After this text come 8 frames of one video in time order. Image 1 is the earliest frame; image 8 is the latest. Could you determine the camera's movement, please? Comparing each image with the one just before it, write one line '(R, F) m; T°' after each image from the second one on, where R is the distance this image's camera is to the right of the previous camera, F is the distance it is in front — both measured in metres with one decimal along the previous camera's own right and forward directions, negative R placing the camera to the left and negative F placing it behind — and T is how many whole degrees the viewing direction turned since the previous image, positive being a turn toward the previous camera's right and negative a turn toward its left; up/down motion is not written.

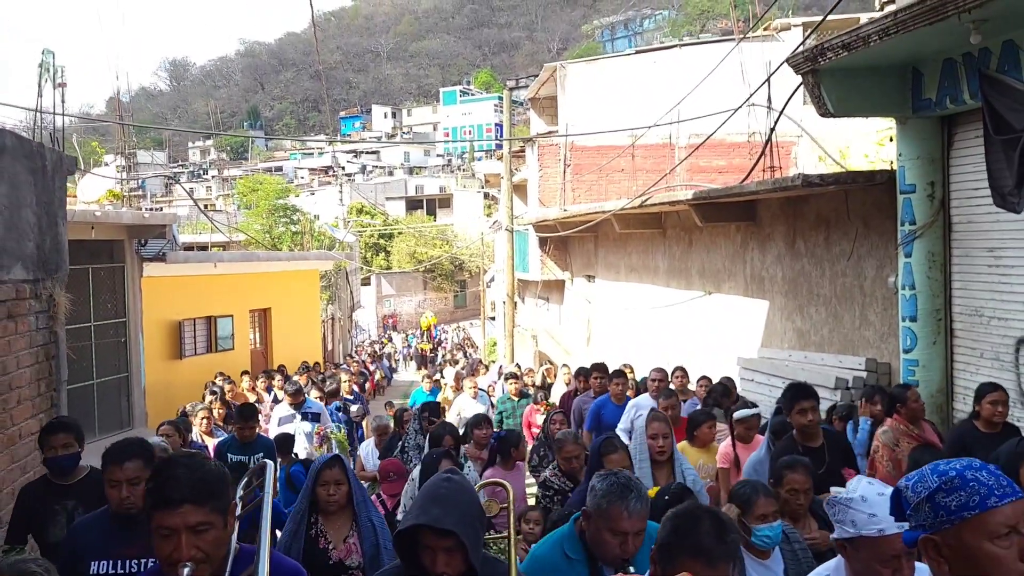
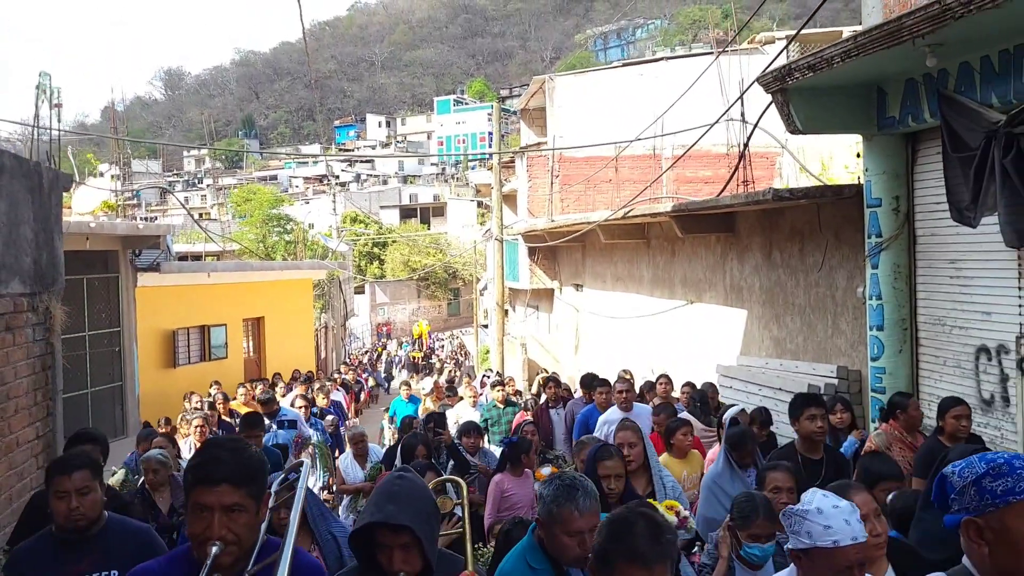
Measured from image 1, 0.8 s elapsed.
(+0.1, -0.3) m; 0°
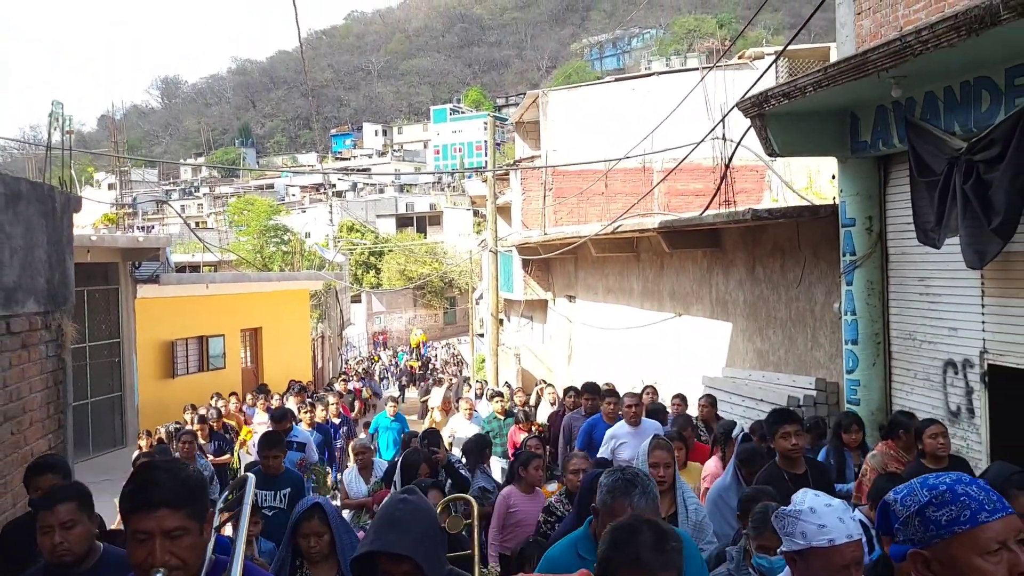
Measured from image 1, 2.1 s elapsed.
(+0.1, -0.3) m; 0°
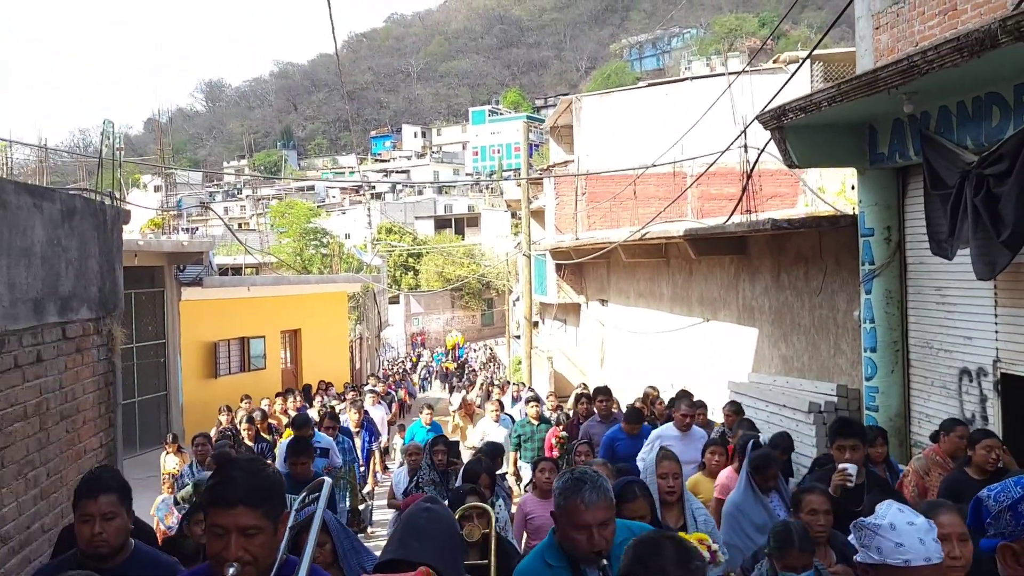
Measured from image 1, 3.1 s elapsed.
(+0.1, -0.3) m; -3°
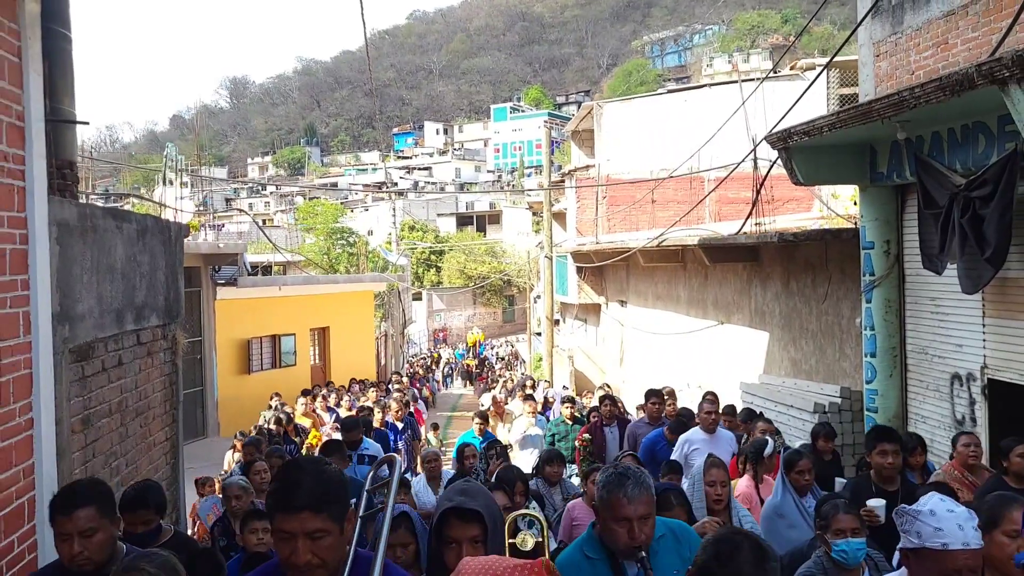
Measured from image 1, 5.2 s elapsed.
(0.0, -0.7) m; -1°
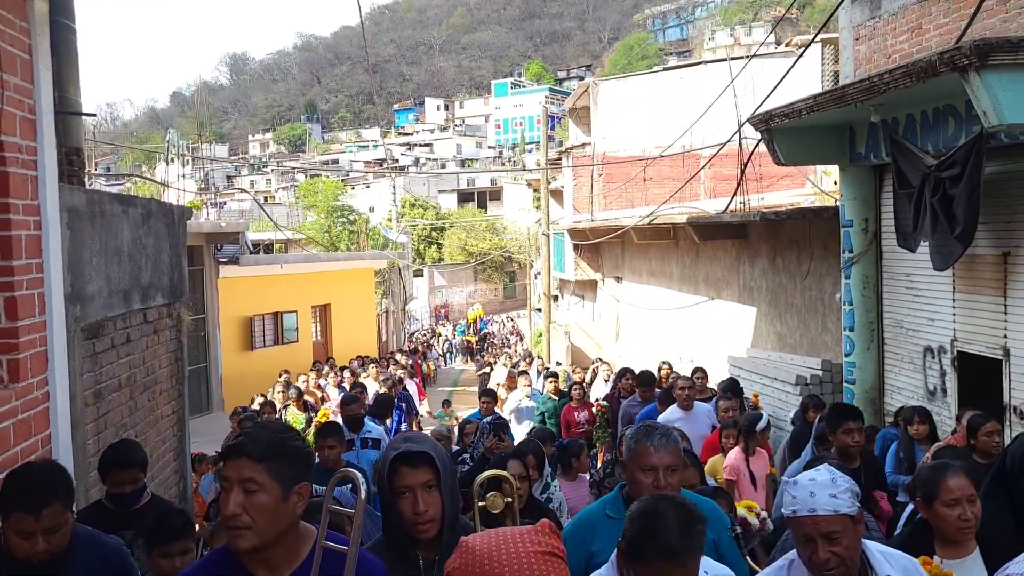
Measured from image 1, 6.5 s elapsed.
(+0.1, -0.3) m; 0°
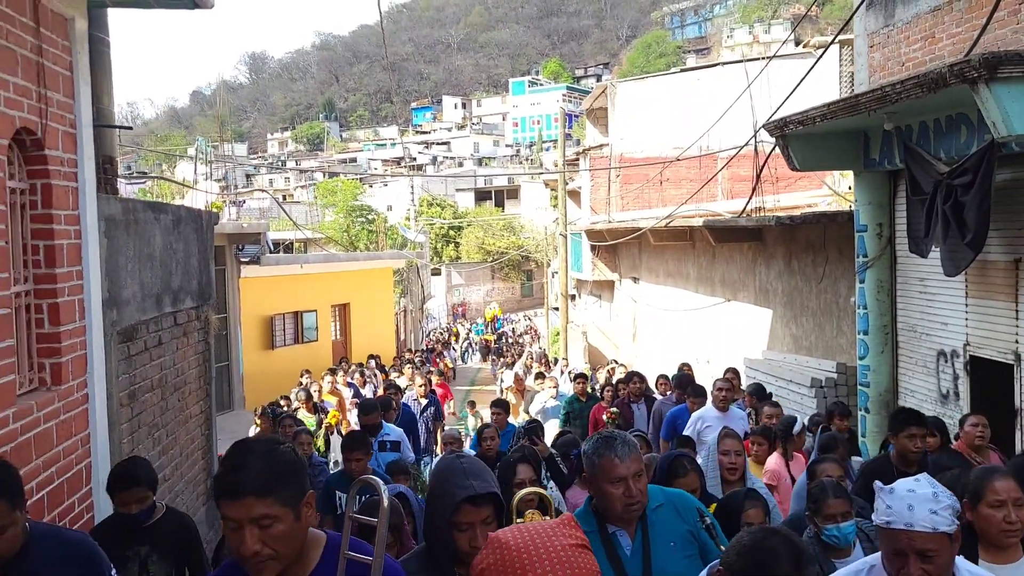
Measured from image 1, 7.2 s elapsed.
(0.0, -0.2) m; -1°
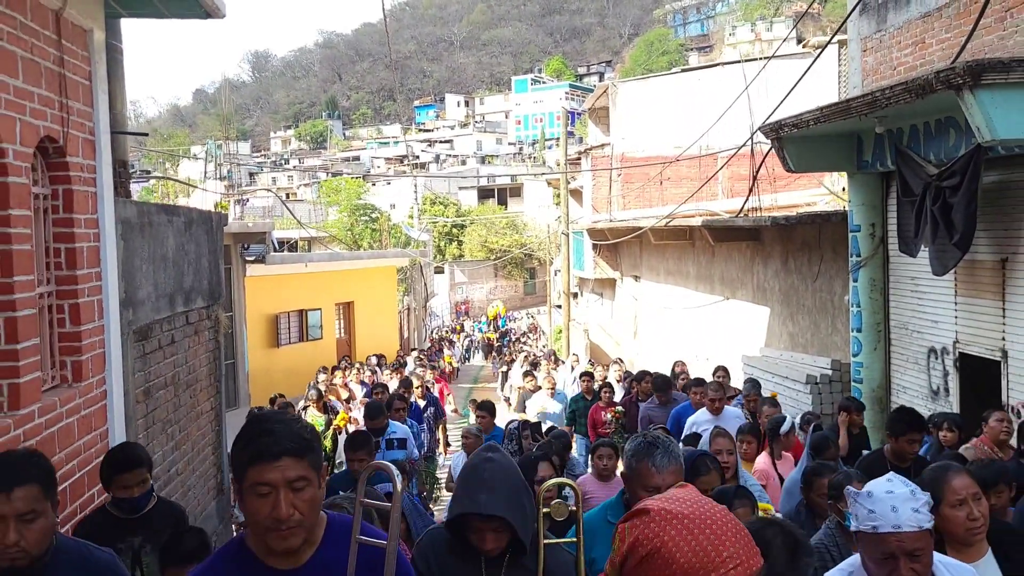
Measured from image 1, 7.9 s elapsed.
(0.0, -0.2) m; 0°
